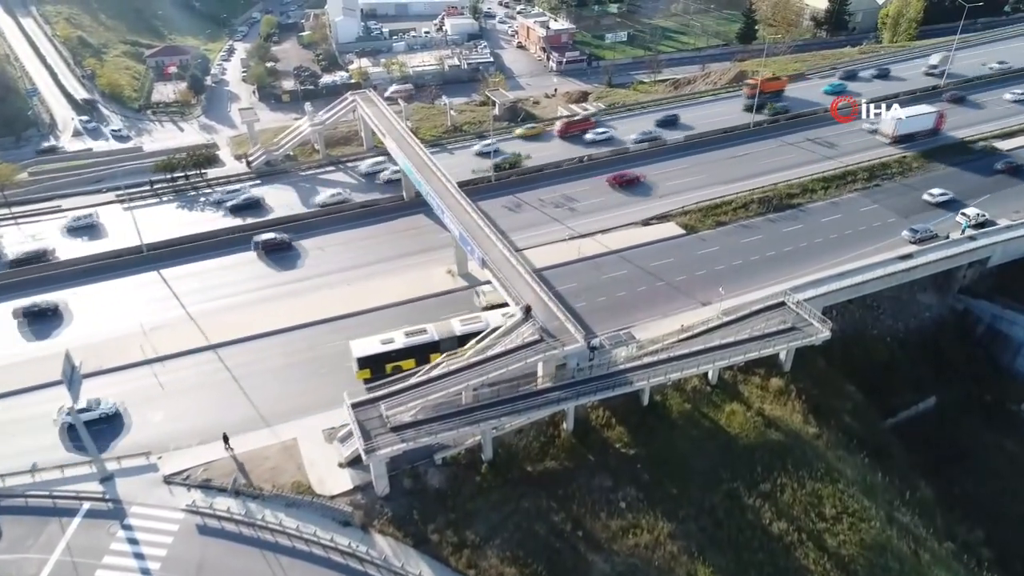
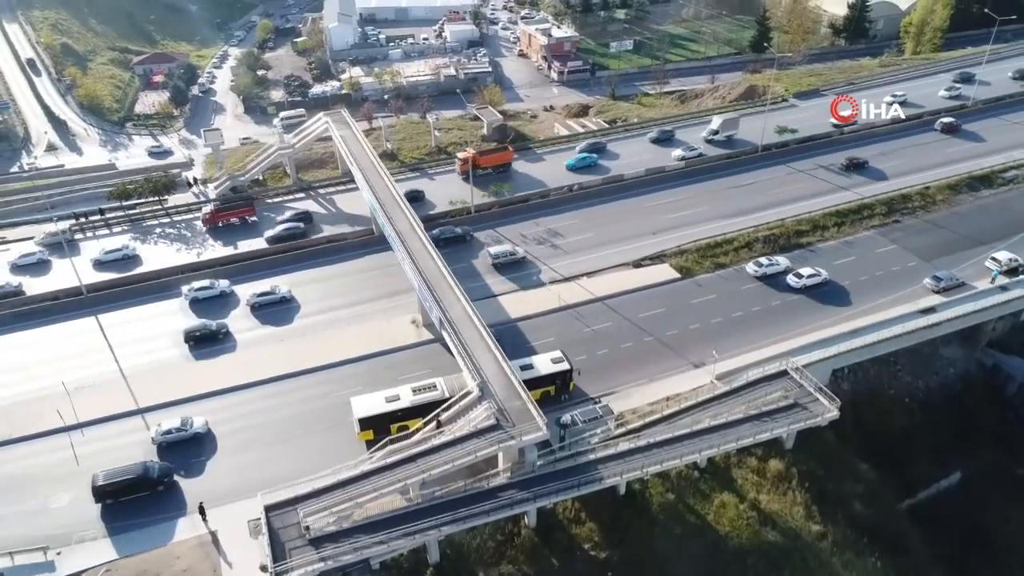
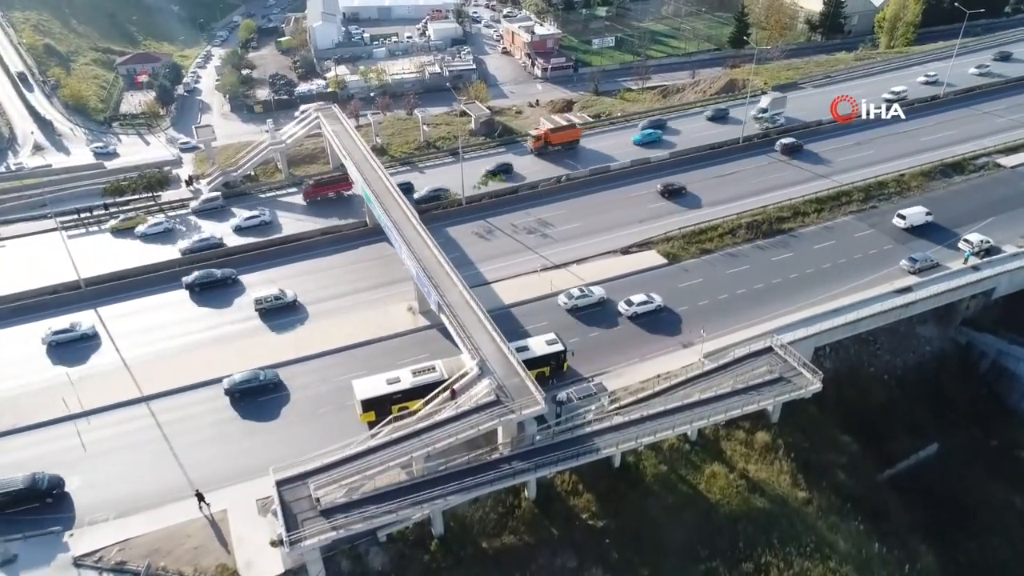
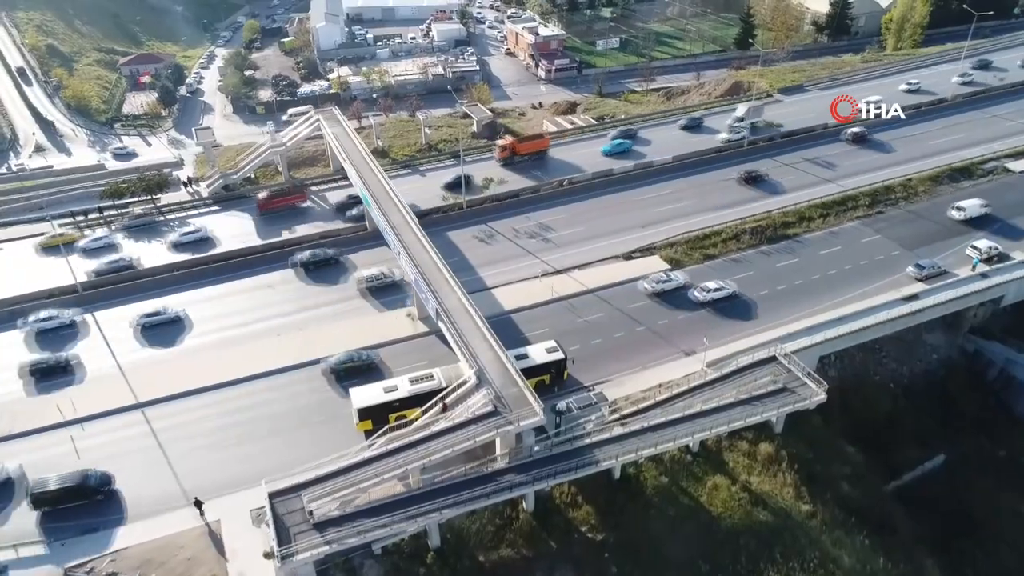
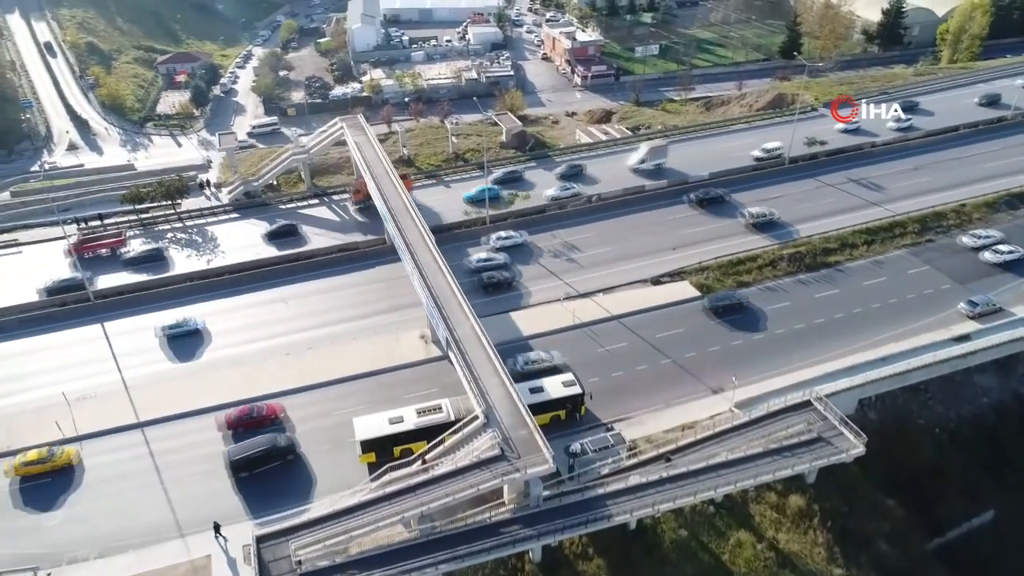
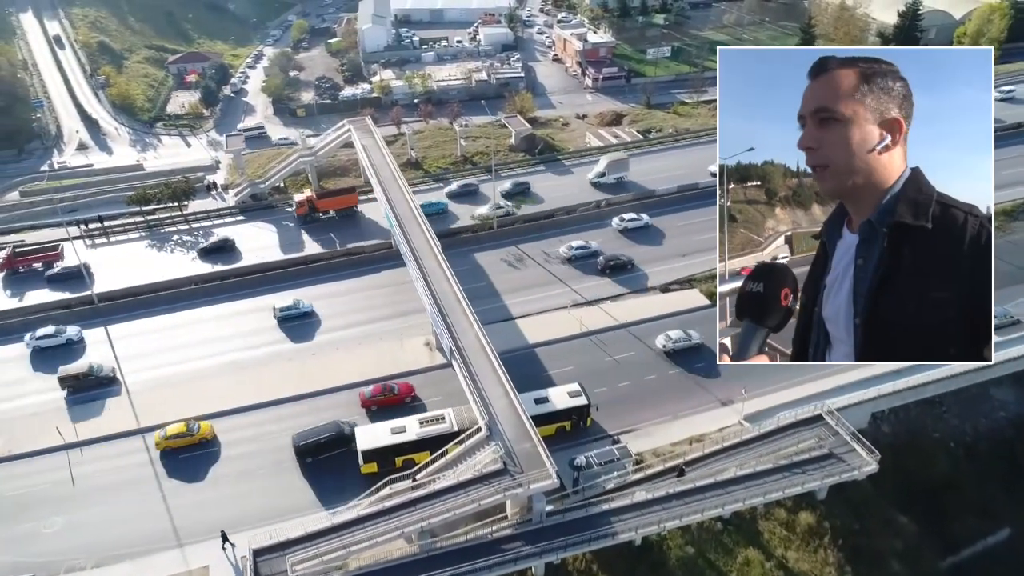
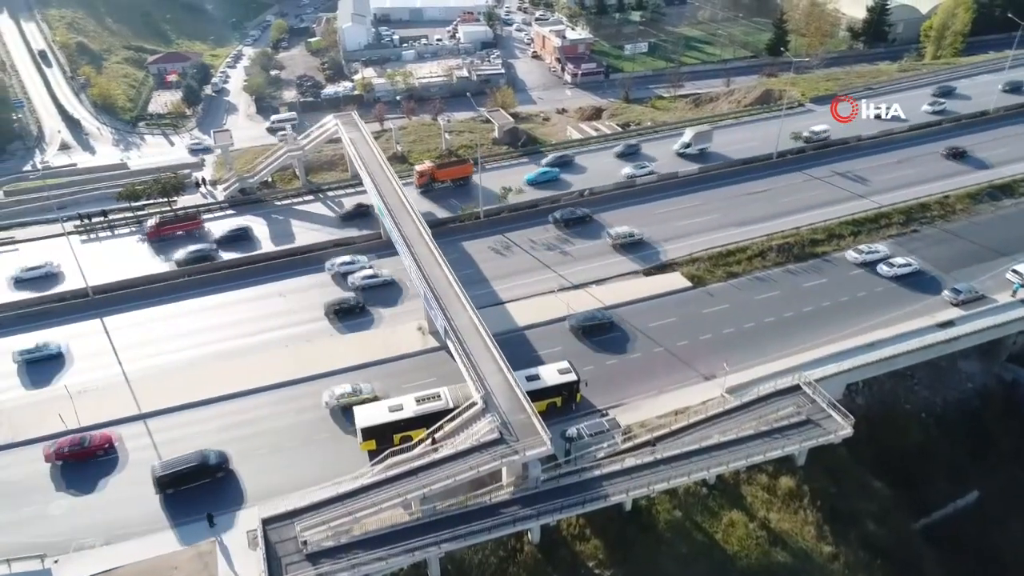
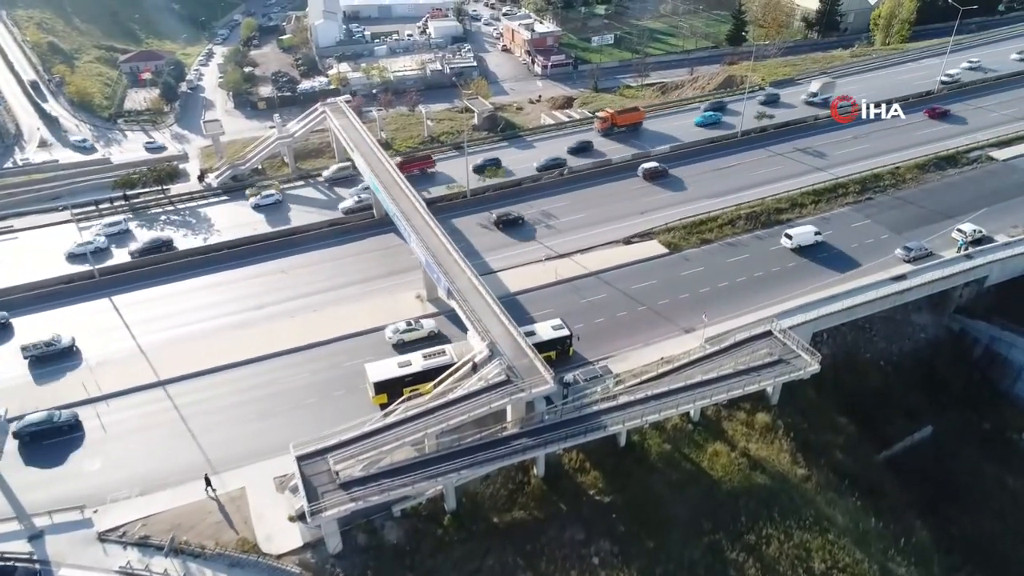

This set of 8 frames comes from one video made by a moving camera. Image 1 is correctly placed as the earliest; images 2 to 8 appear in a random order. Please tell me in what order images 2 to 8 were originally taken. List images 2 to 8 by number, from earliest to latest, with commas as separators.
8, 3, 4, 2, 7, 5, 6
